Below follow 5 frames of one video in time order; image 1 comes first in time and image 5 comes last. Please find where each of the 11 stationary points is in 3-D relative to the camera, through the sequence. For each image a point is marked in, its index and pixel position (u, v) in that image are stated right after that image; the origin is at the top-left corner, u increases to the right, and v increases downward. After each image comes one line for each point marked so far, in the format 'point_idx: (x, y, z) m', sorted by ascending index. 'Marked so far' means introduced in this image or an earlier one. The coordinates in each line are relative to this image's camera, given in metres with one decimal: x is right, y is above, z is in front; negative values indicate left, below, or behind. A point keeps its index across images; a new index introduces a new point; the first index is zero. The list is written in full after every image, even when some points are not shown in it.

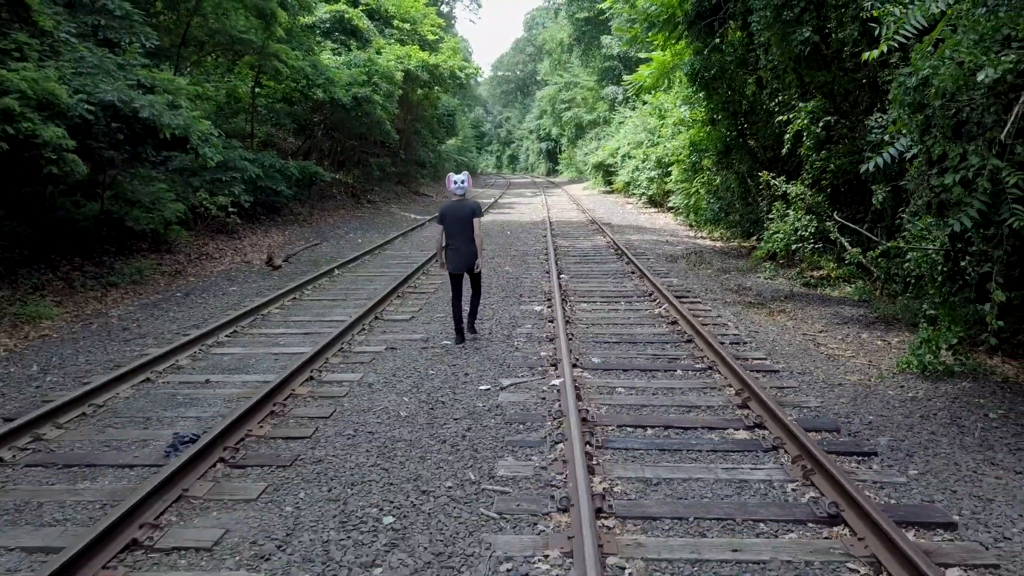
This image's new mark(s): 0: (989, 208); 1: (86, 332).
0: (+3.2, +0.5, +4.2) m
1: (-4.9, -0.5, +7.3) m
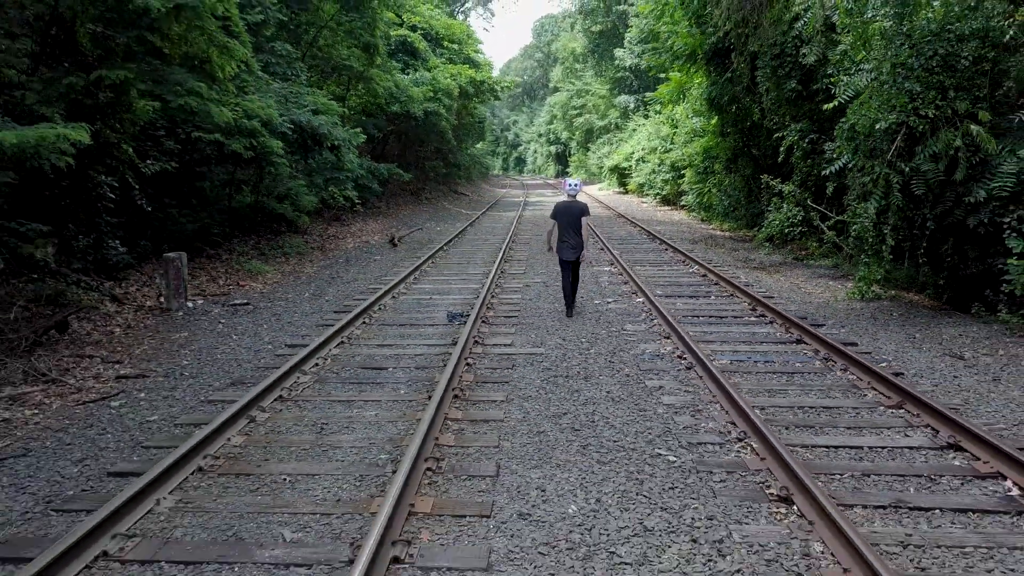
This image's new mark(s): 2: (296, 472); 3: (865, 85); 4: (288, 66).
0: (+4.6, +1.1, +7.6) m
1: (-3.5, +0.1, +10.7) m
2: (-1.3, -1.1, +3.8) m
3: (+4.5, +2.6, +8.0) m
4: (-4.9, +4.9, +13.8) m
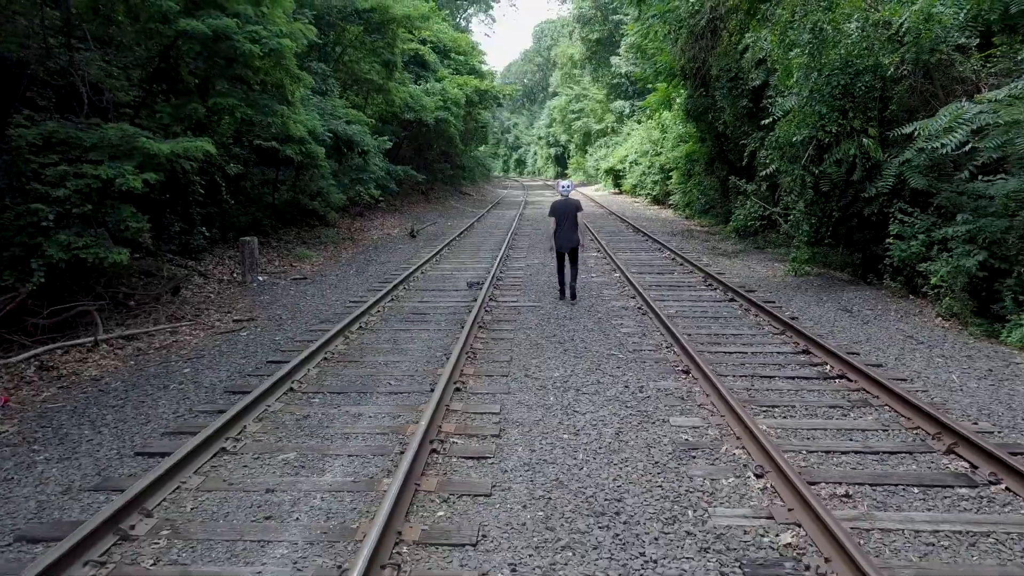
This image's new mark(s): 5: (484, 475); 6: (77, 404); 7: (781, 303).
0: (+4.7, +1.5, +9.9) m
1: (-3.4, +0.5, +13.0) m
2: (-1.2, -0.7, +6.0) m
3: (+4.6, +3.0, +10.2) m
4: (-4.9, +5.3, +16.1) m
5: (-0.2, -1.1, +3.8) m
6: (-3.7, -1.0, +5.3) m
7: (+3.8, -0.2, +8.9) m
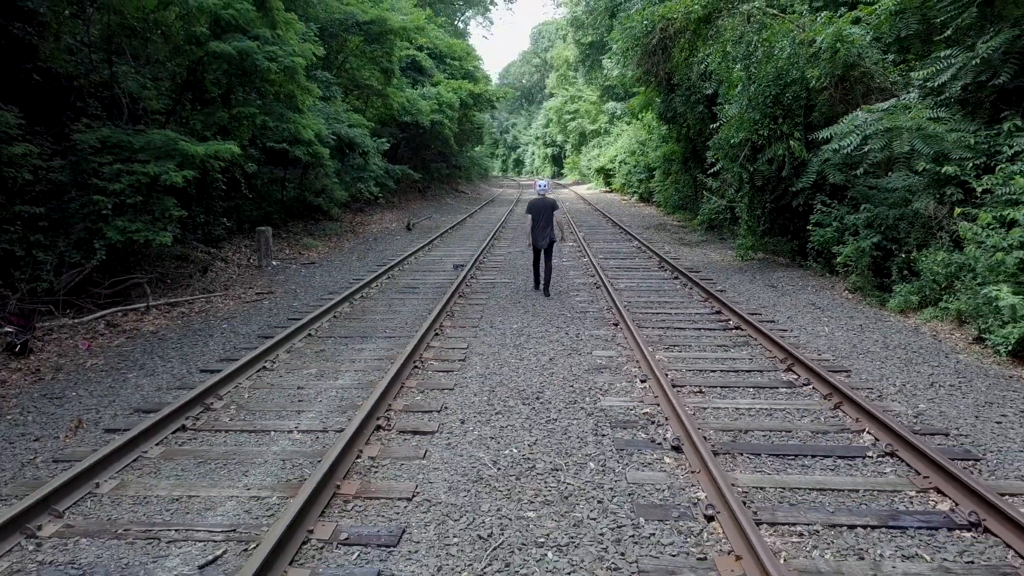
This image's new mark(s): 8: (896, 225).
0: (+4.3, +1.9, +11.5) m
1: (-3.8, +0.9, +14.6) m
2: (-1.6, -0.3, +7.6) m
3: (+4.2, +3.3, +11.8) m
4: (-5.2, +5.6, +17.7) m
5: (-0.5, -0.8, +5.4) m
6: (-4.0, -0.6, +6.9) m
7: (+3.5, +0.1, +10.5) m
8: (+5.6, +0.9, +9.1) m
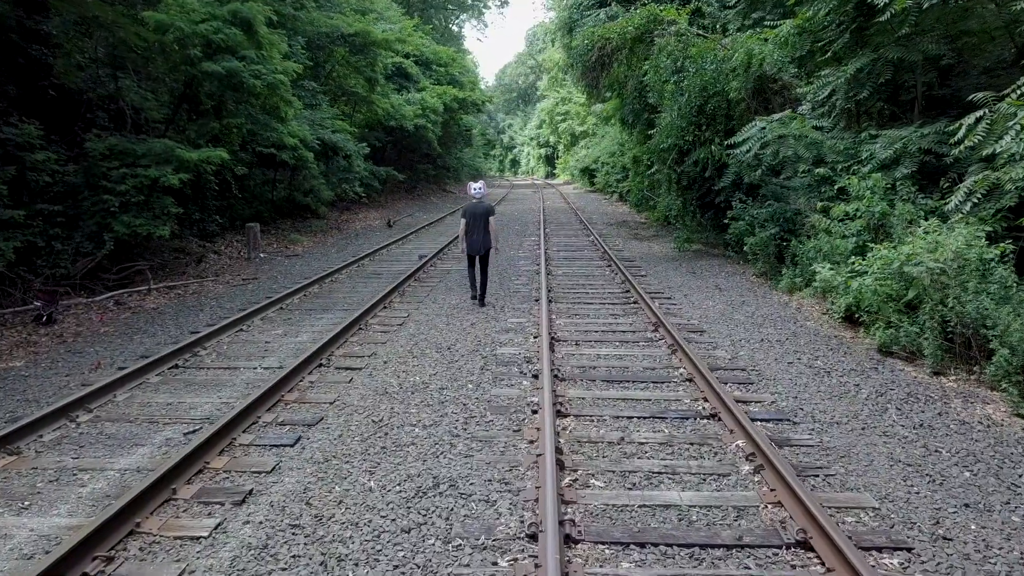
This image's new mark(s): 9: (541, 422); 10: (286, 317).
0: (+3.4, +2.1, +13.0) m
1: (-4.6, +1.1, +16.1) m
2: (-2.4, -0.1, +9.1) m
3: (+3.3, +3.6, +13.3) m
4: (-6.1, +5.8, +19.2) m
5: (-1.4, -0.5, +6.9) m
6: (-4.9, -0.4, +8.4) m
7: (+2.6, +0.4, +12.0) m
8: (+4.7, +1.2, +10.6) m
9: (+0.2, -1.0, +4.6) m
10: (-2.8, -0.4, +7.8) m
